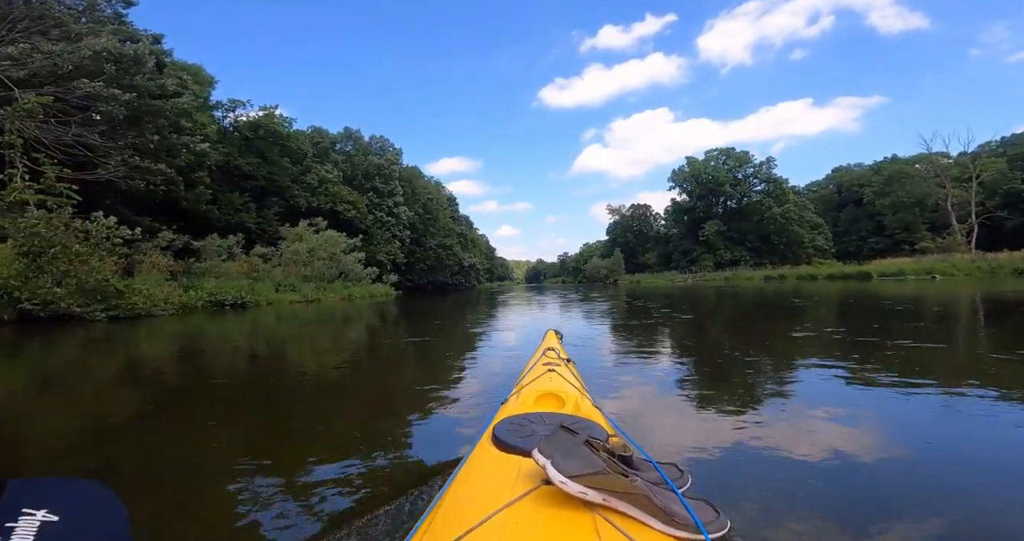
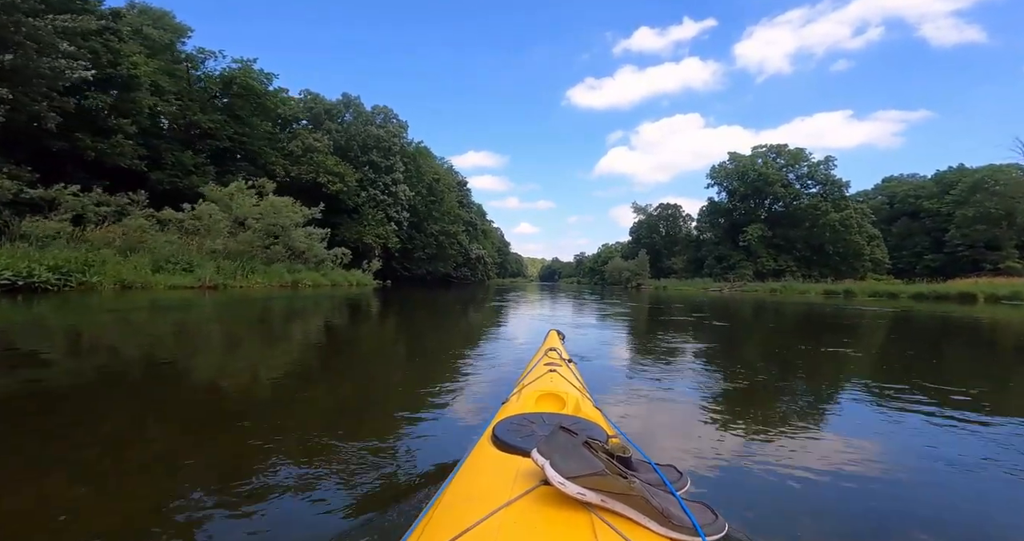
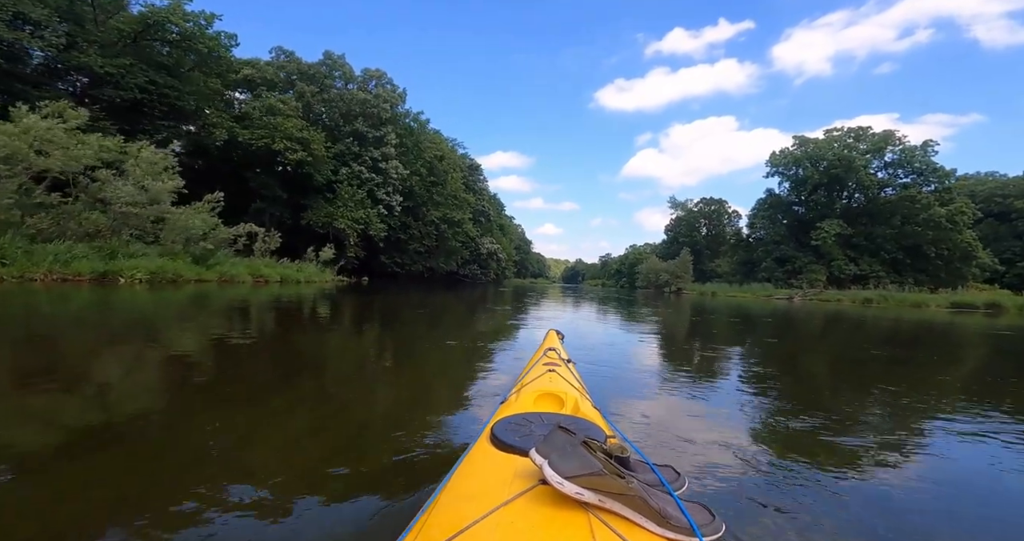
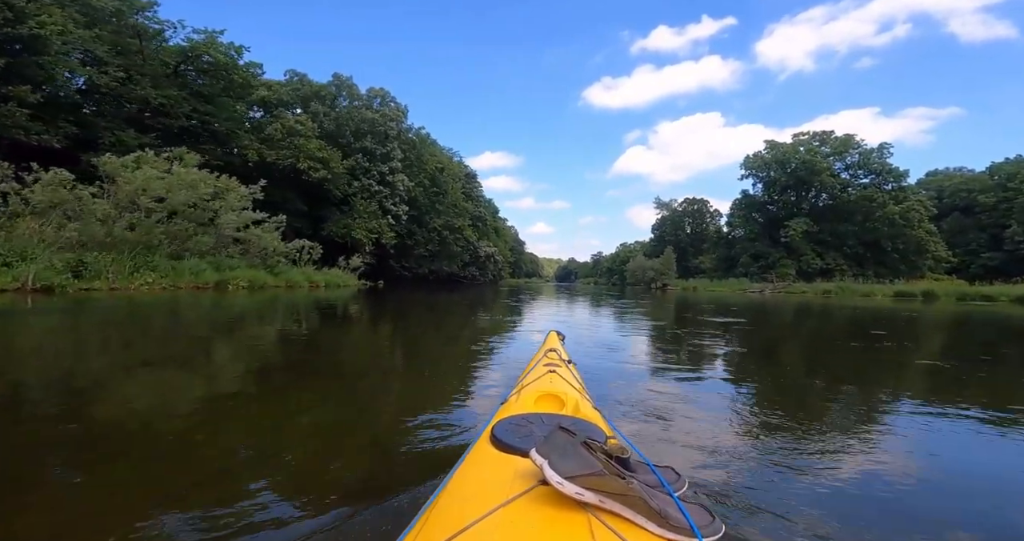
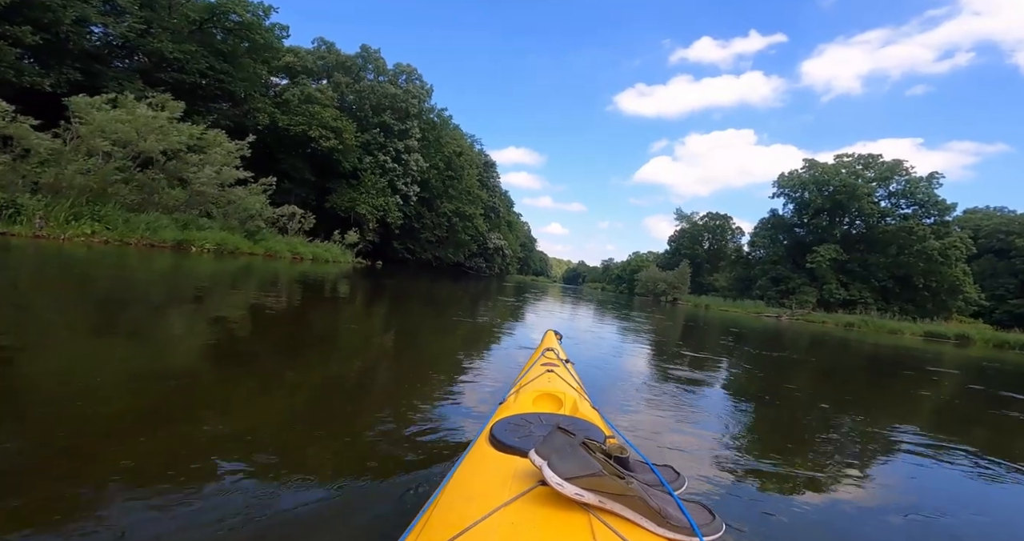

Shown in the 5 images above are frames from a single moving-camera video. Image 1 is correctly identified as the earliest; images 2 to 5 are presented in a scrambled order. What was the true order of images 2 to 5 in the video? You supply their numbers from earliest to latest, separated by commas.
2, 4, 5, 3
